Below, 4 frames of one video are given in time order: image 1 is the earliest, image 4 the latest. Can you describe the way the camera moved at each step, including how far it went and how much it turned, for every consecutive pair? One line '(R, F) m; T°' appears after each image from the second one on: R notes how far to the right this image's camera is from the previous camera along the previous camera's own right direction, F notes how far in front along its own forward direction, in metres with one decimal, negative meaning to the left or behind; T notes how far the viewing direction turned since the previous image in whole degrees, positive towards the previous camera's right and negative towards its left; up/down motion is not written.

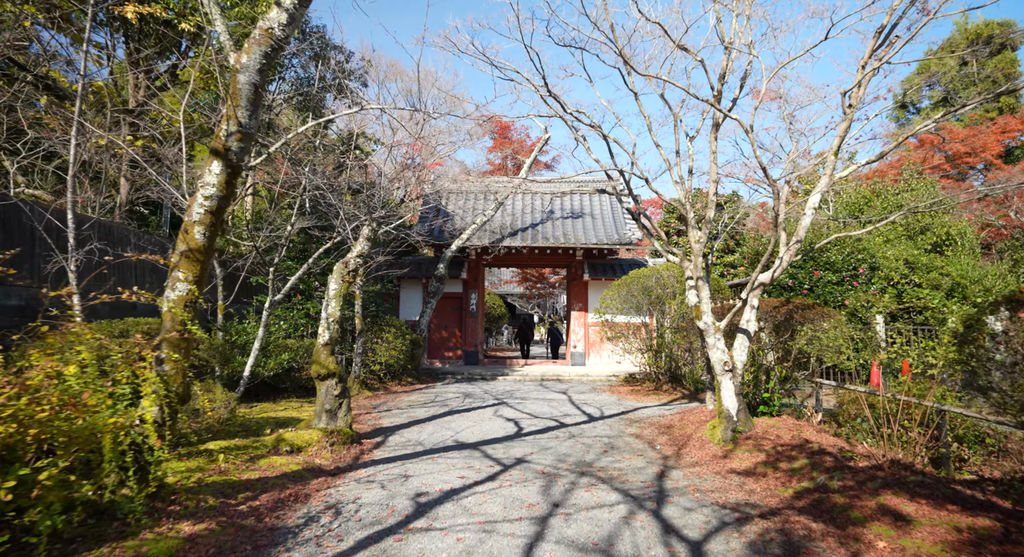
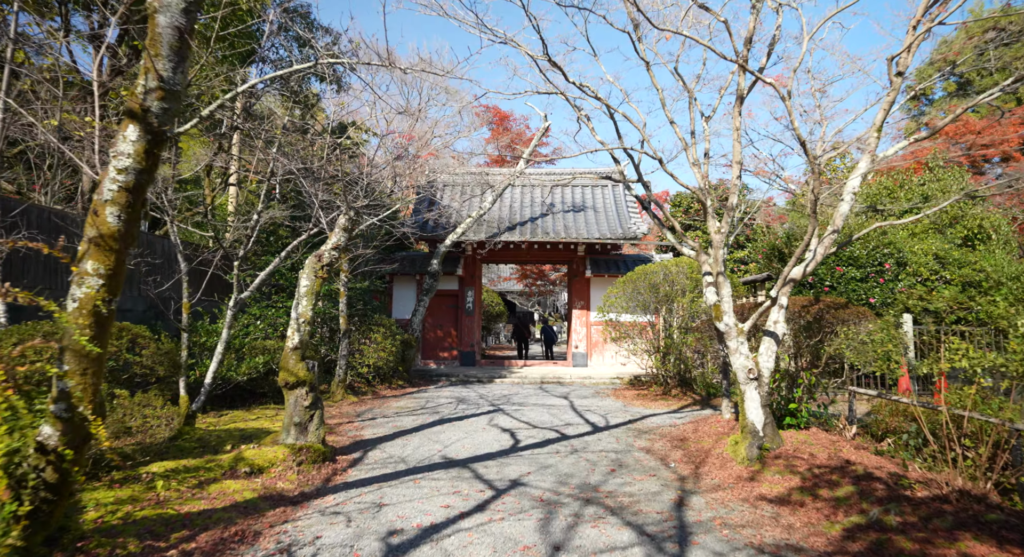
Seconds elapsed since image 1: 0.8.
(+0.1, +0.8) m; 0°
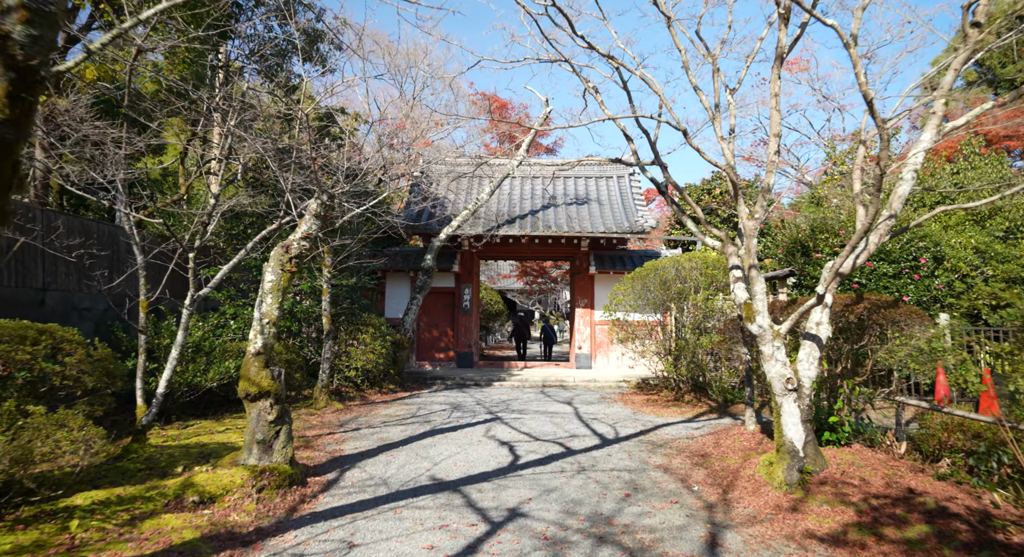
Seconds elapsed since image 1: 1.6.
(0.0, +0.8) m; 0°
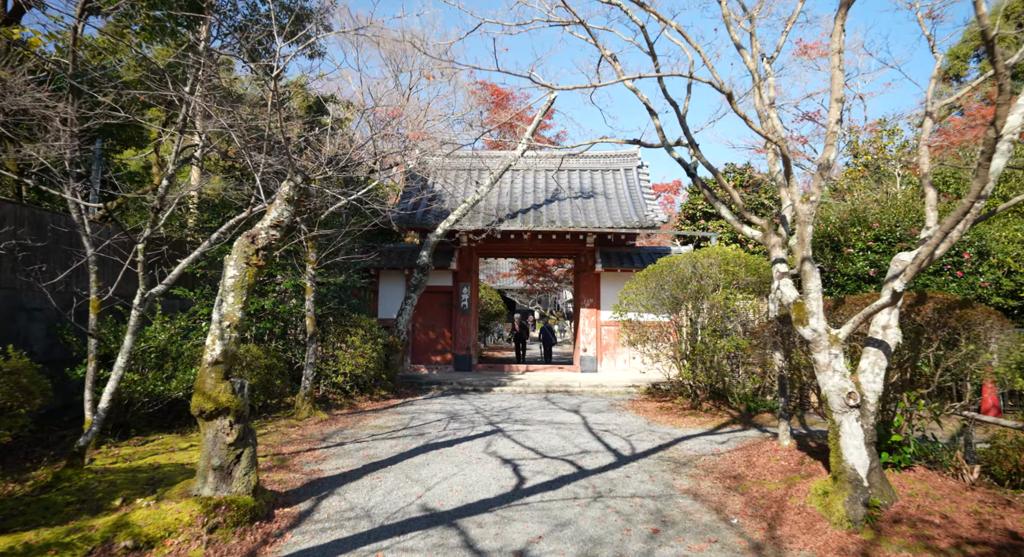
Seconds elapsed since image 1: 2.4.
(0.0, +0.8) m; 0°
